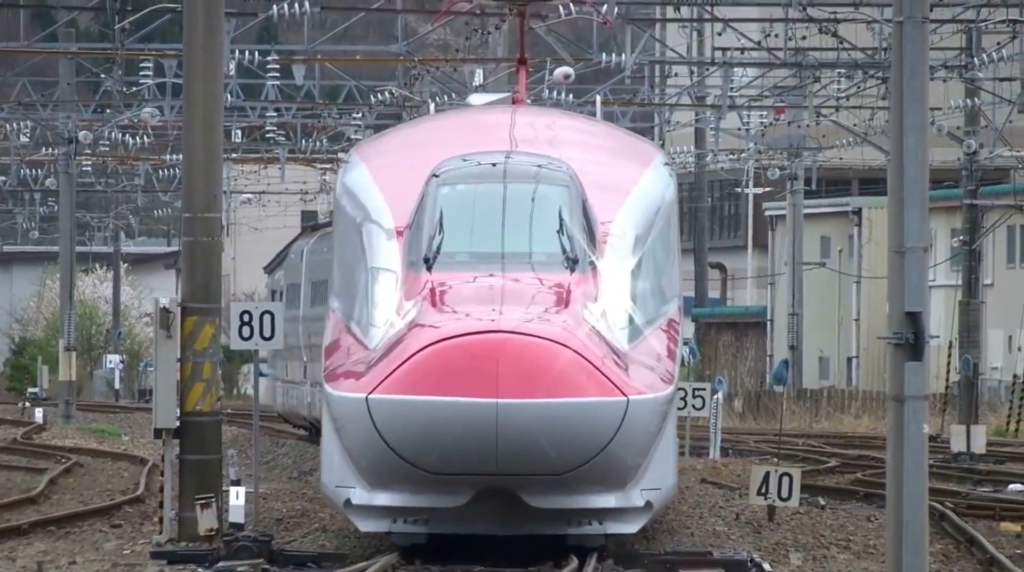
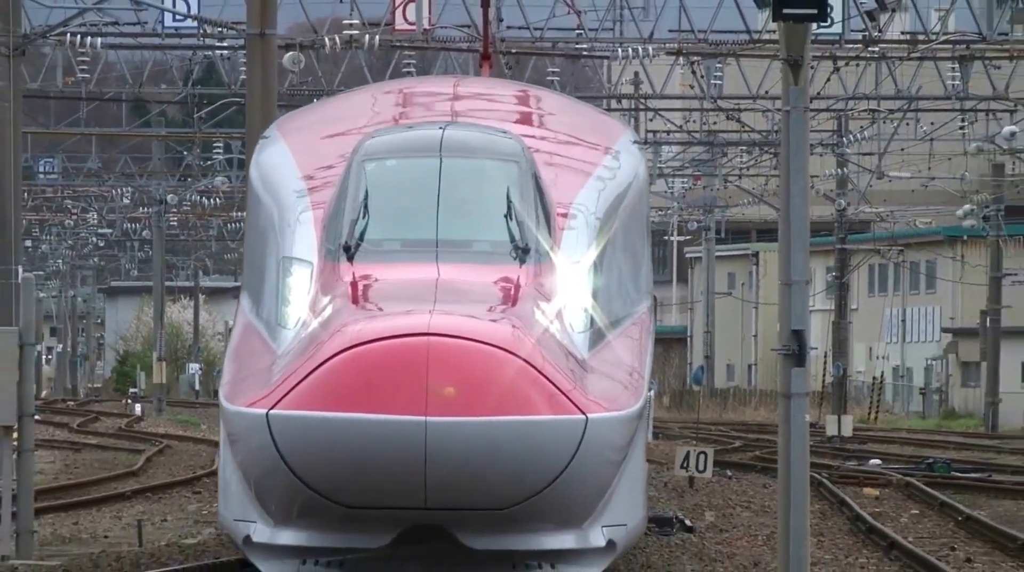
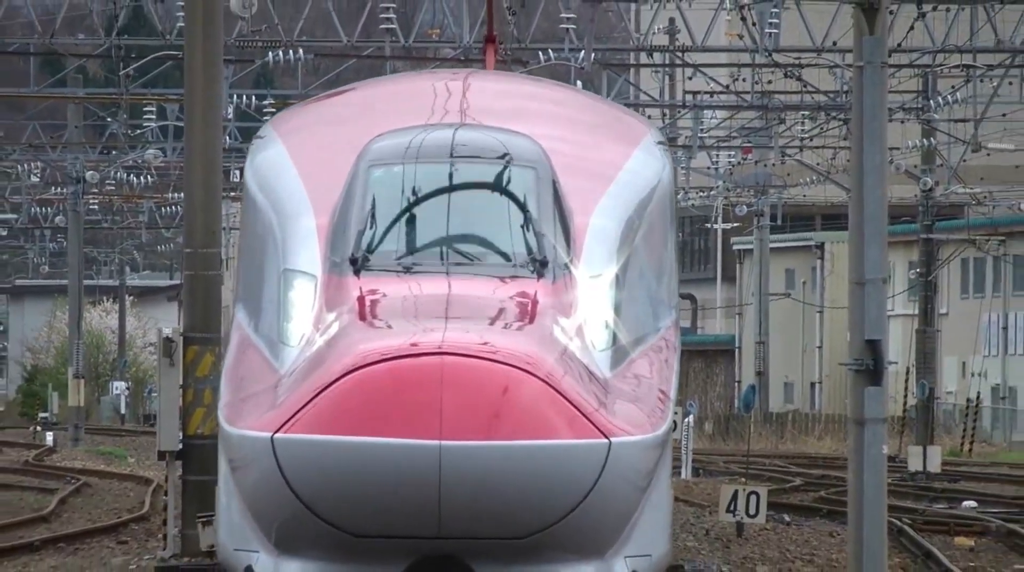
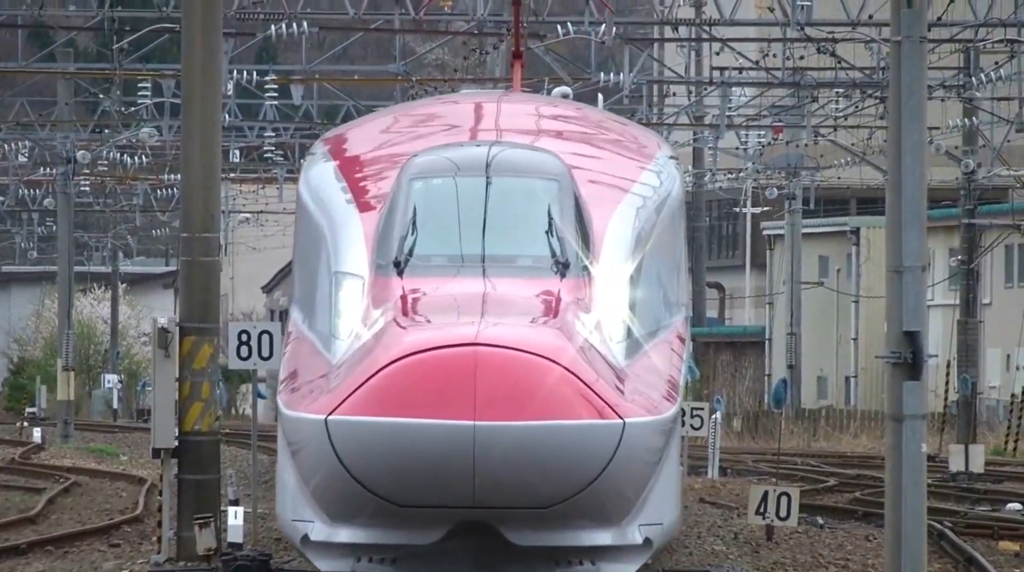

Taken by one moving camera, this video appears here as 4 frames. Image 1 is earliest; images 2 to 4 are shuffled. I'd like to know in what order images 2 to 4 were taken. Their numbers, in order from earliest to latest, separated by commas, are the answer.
4, 3, 2
